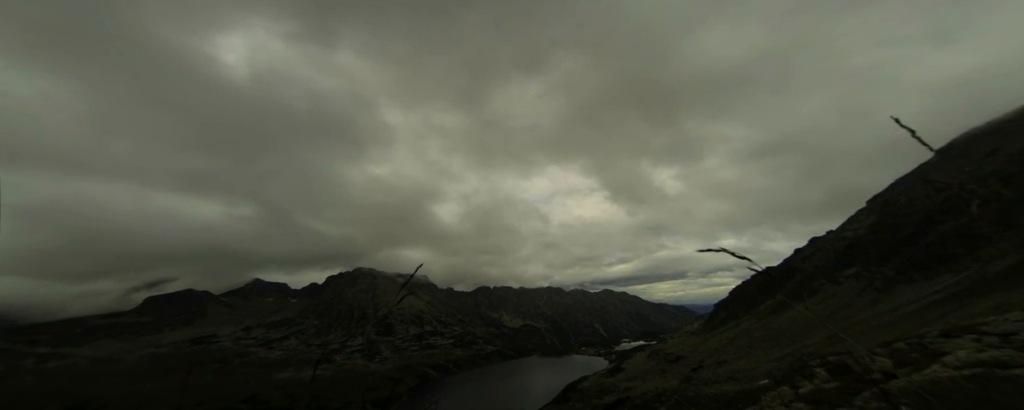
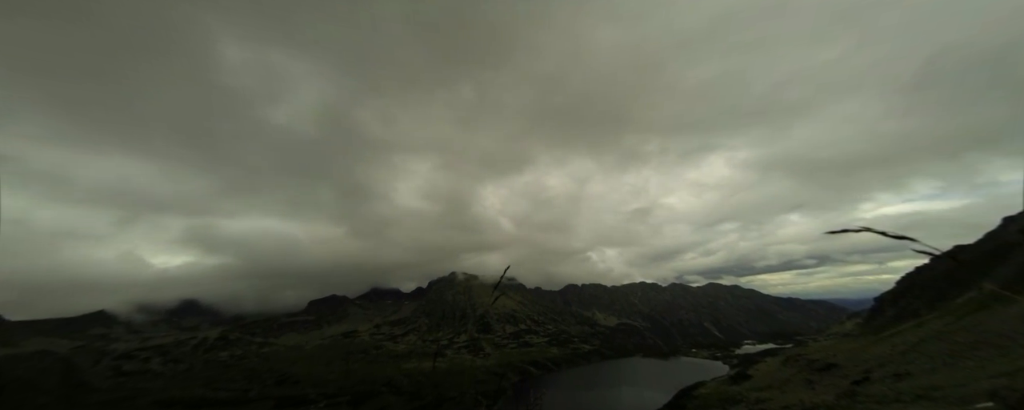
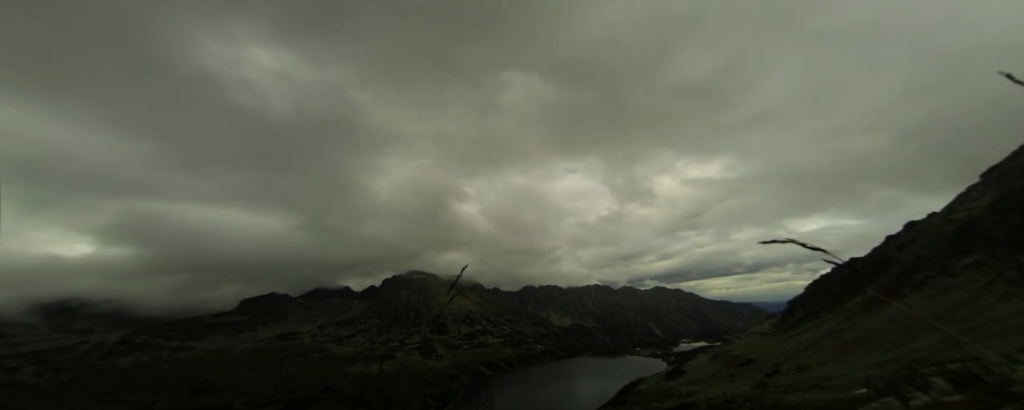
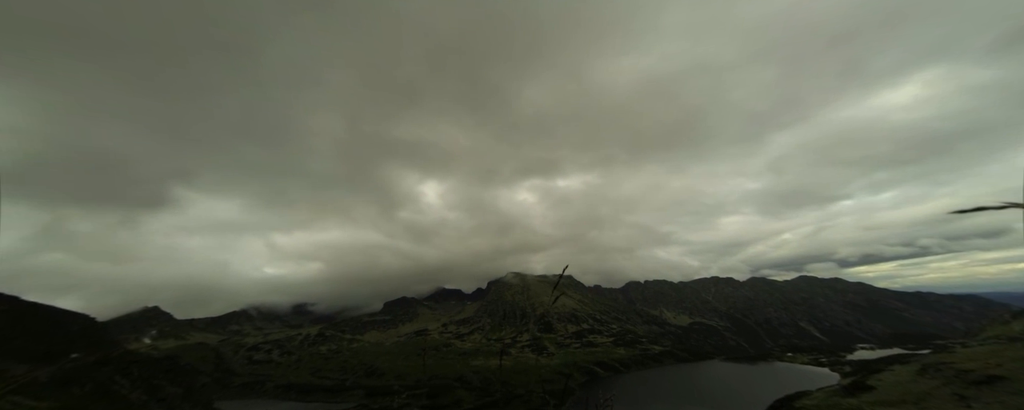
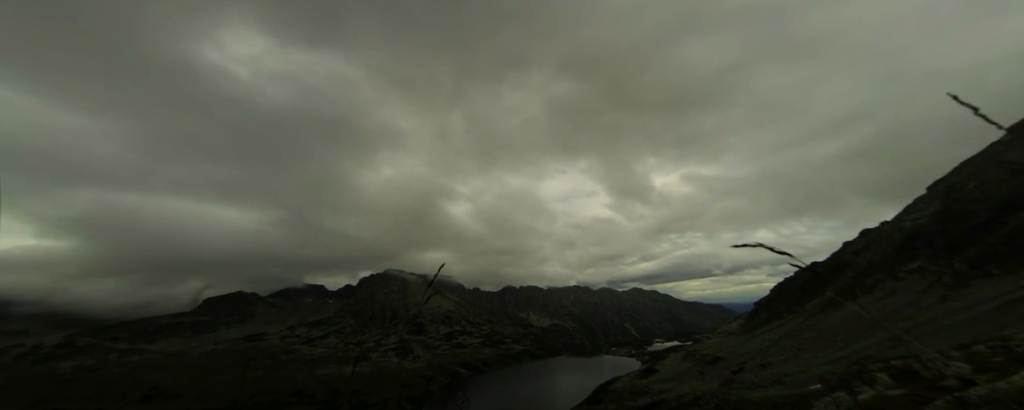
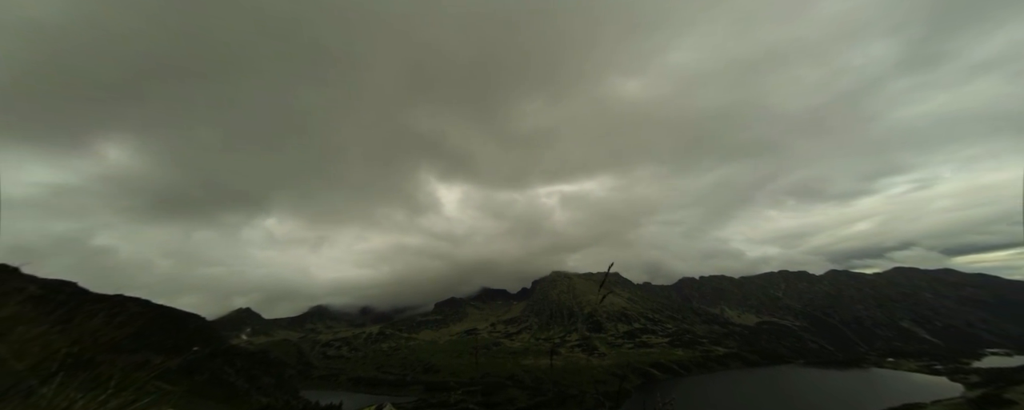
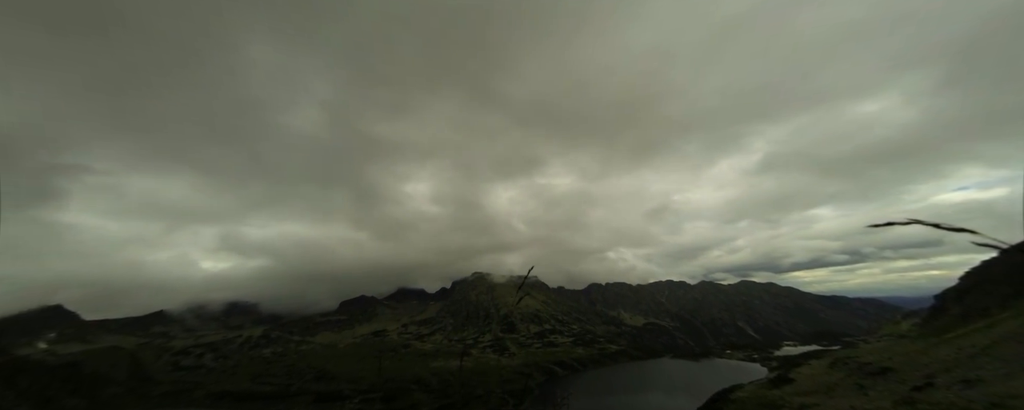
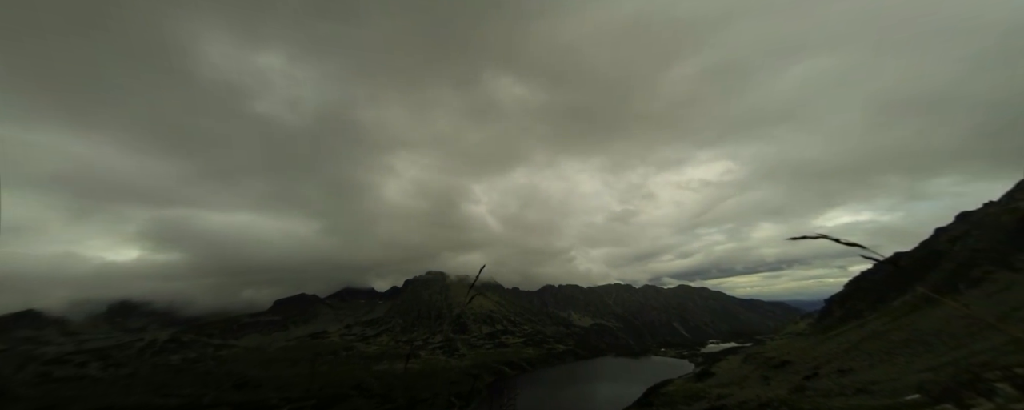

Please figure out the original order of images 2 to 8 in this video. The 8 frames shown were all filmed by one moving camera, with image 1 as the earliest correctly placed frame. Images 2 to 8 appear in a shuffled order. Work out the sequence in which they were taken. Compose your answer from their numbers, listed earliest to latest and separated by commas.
5, 3, 8, 2, 7, 4, 6
